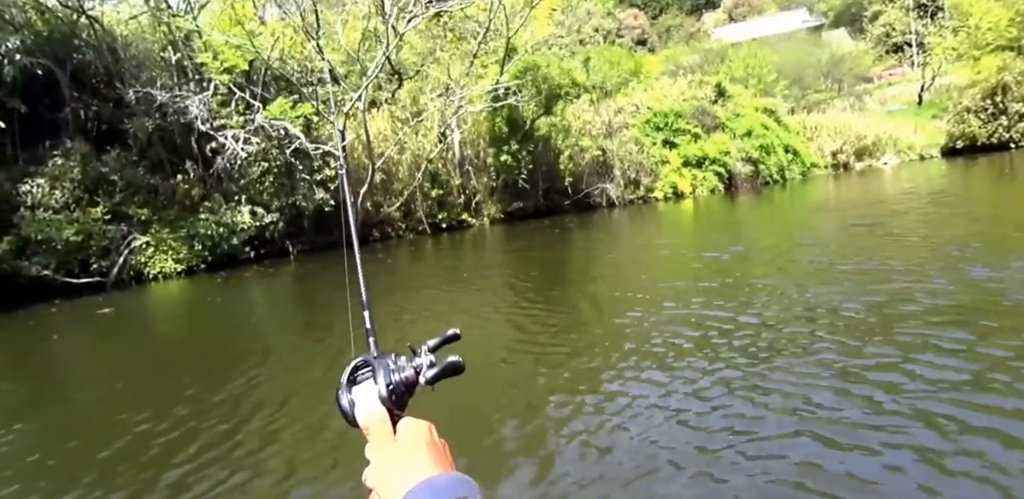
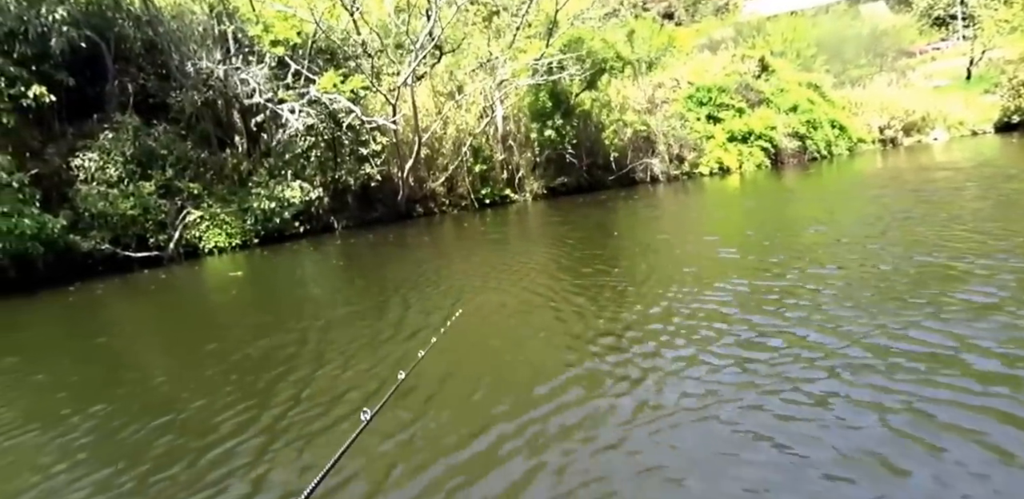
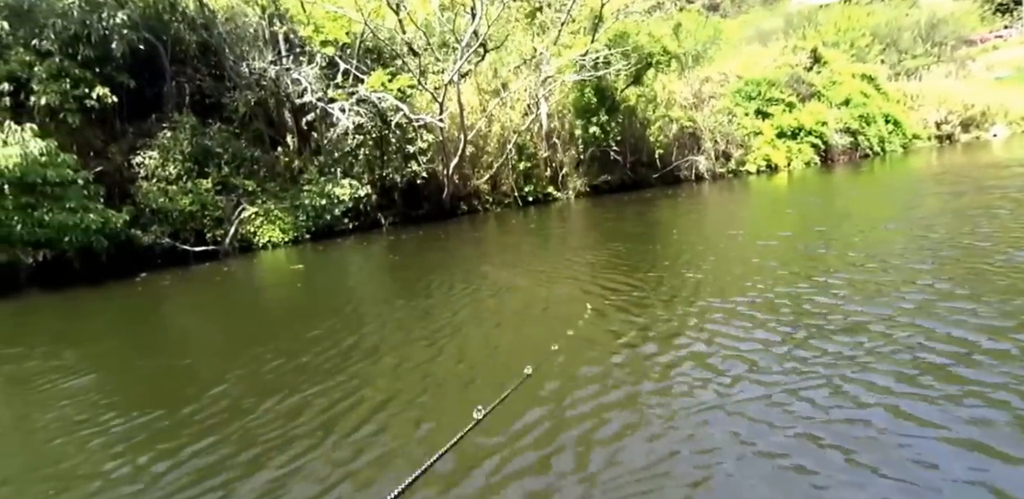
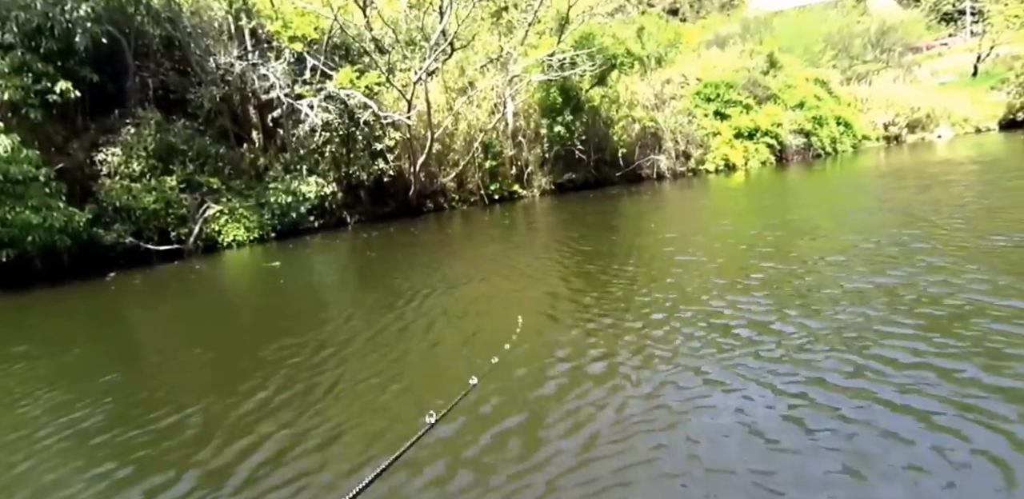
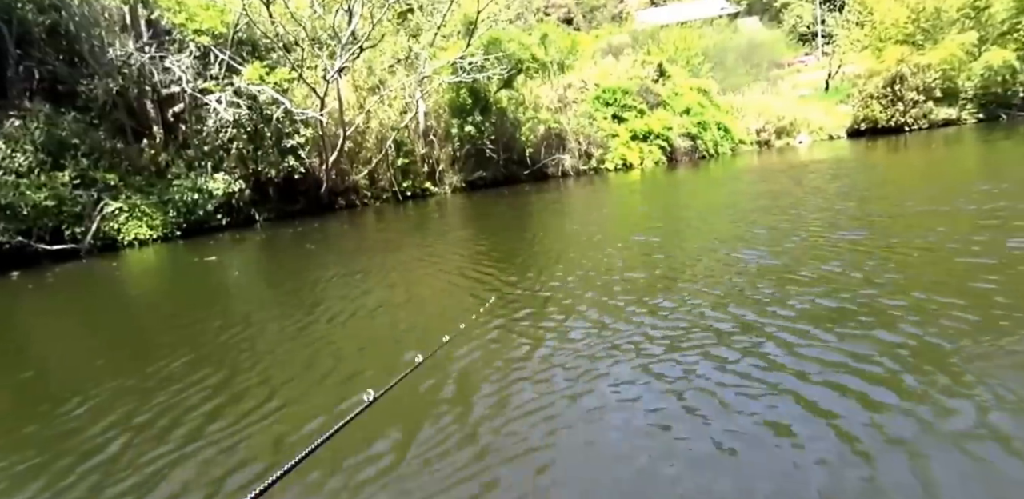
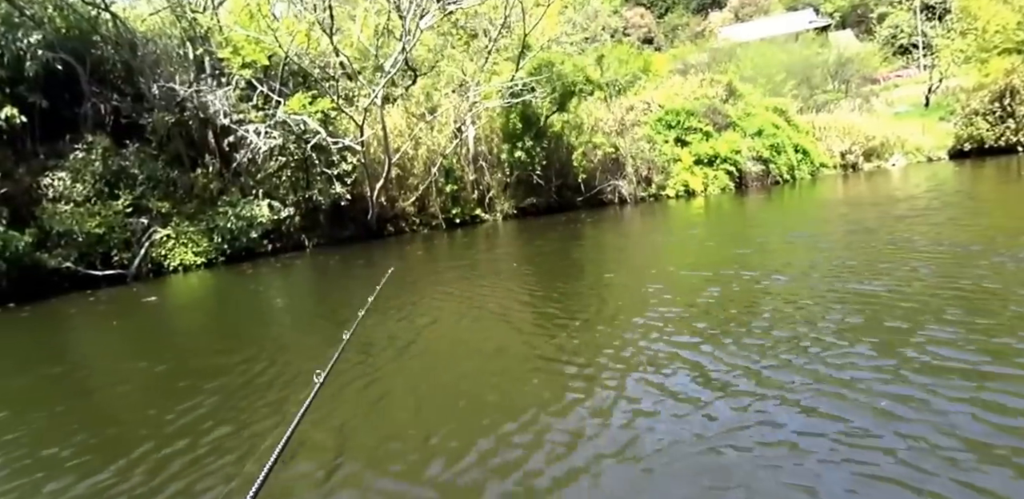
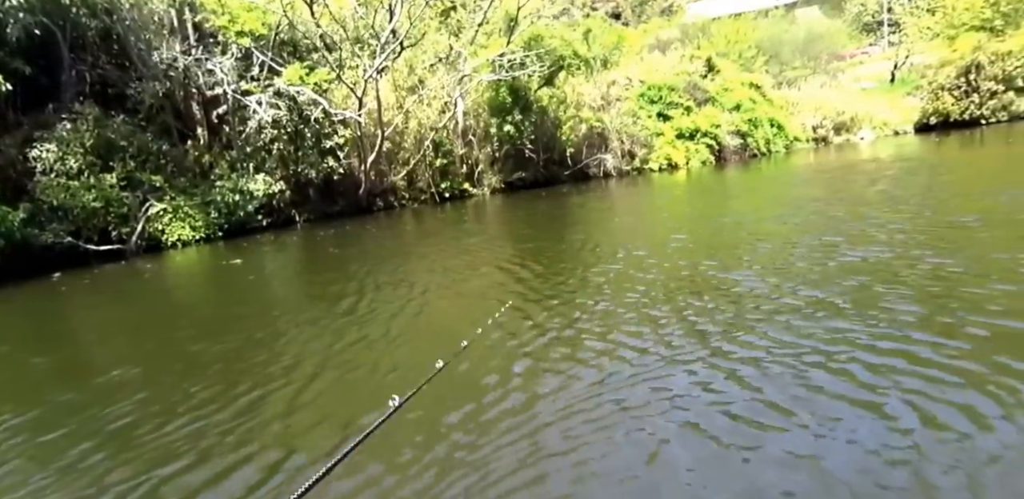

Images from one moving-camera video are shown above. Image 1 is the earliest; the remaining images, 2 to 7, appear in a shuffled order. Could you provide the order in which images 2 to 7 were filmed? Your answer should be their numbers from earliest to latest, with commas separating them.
6, 2, 3, 4, 7, 5
